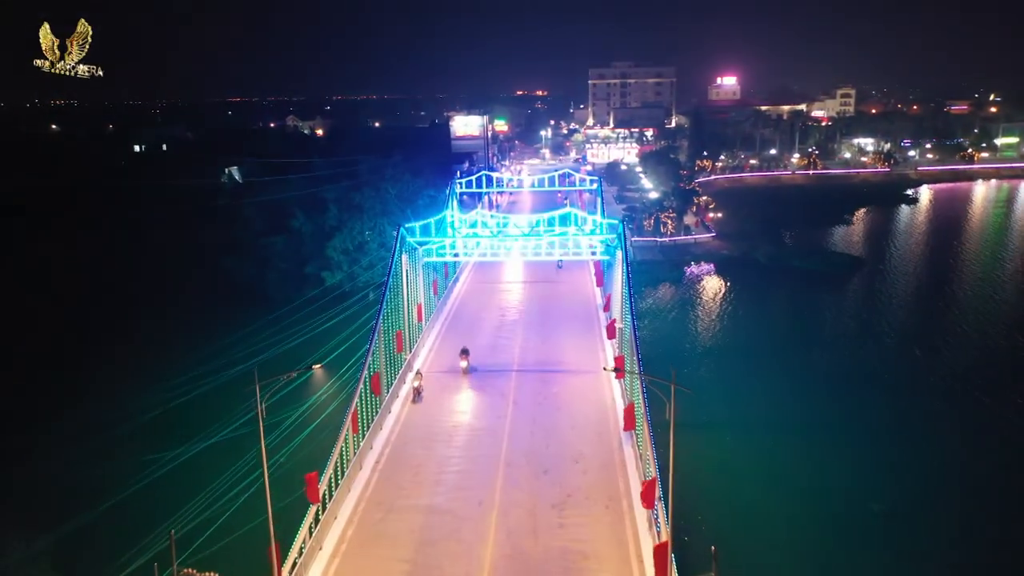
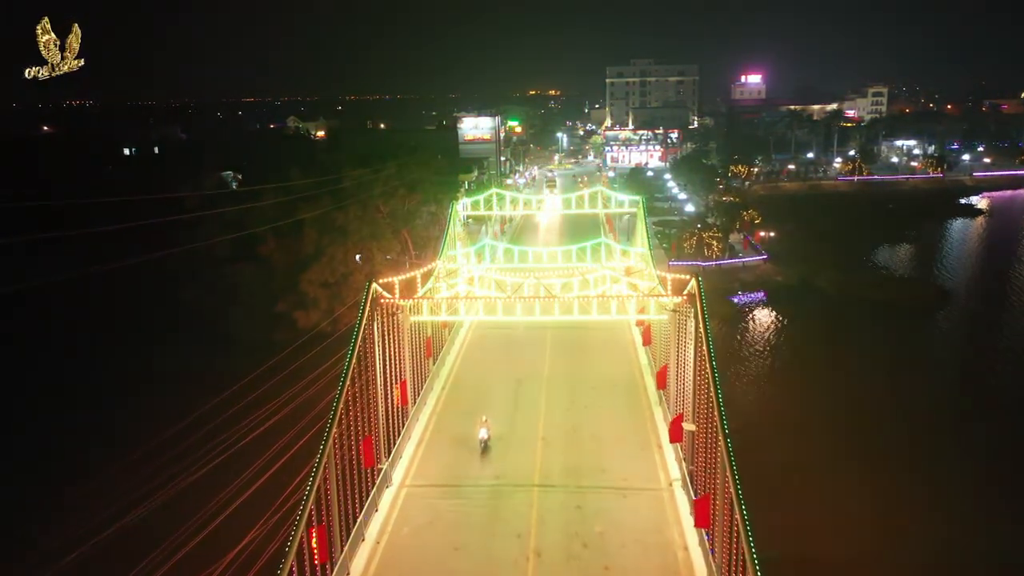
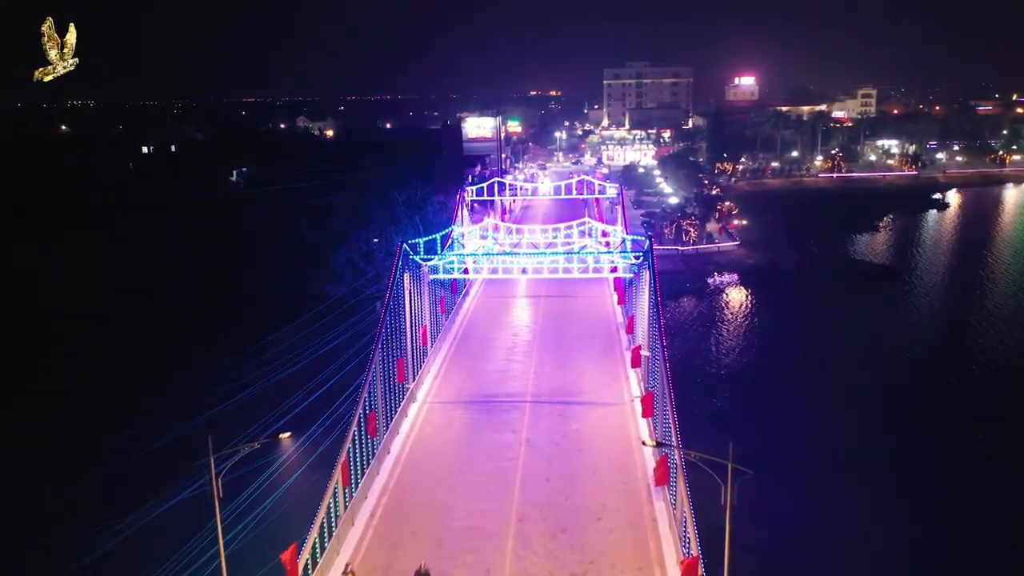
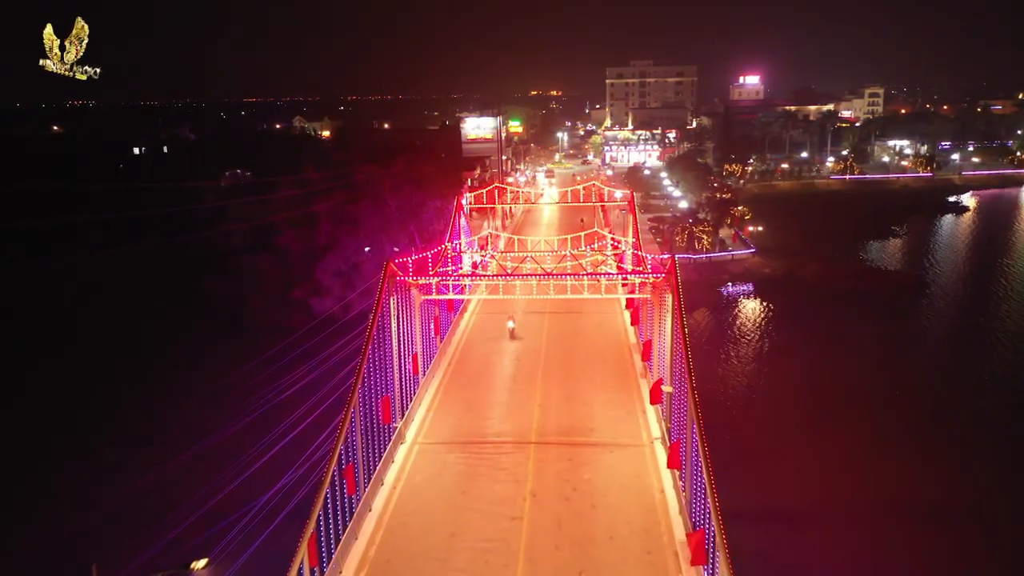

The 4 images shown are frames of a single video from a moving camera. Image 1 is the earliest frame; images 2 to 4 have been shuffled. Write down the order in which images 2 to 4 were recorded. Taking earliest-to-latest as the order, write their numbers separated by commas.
3, 4, 2
